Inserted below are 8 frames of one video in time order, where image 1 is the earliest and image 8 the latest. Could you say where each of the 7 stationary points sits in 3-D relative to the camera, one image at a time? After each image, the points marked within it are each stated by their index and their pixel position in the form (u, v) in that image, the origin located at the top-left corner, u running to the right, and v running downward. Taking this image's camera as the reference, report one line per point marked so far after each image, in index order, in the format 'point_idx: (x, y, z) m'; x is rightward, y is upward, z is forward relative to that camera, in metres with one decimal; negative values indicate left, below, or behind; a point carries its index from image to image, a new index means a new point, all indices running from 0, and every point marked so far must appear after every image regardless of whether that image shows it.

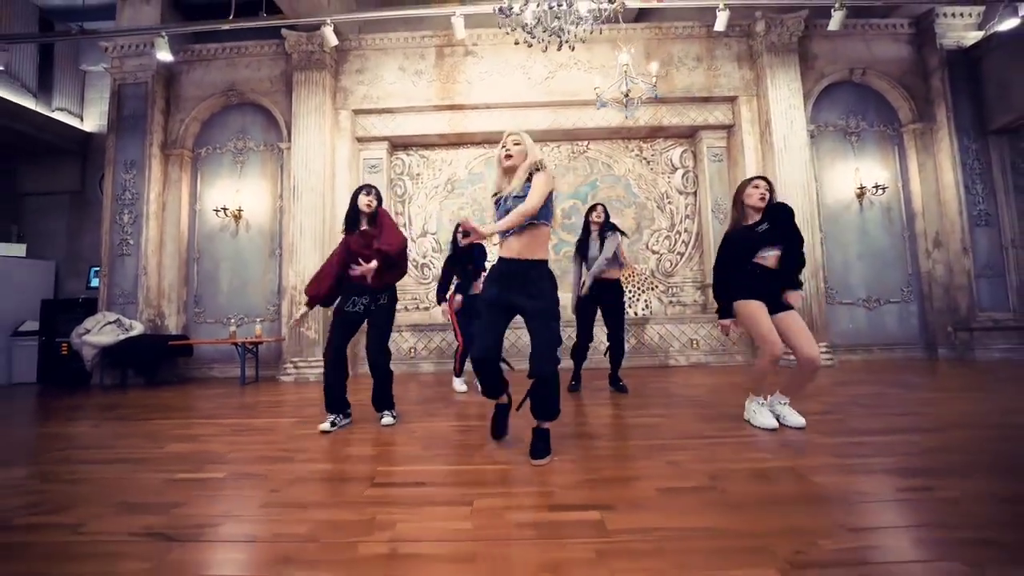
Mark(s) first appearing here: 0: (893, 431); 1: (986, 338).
0: (+2.5, -0.9, +3.0) m
1: (+5.6, -0.6, +5.4) m
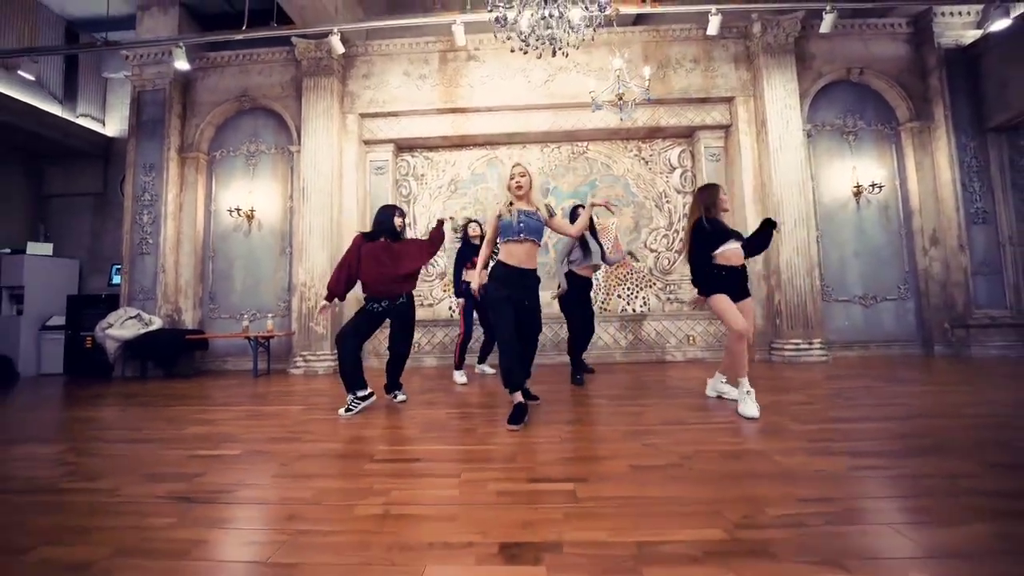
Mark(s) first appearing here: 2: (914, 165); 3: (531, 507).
0: (+2.5, -0.9, +3.1) m
1: (+5.6, -0.6, +5.4) m
2: (+5.3, +1.6, +5.9) m
3: (+0.1, -0.9, +1.8) m
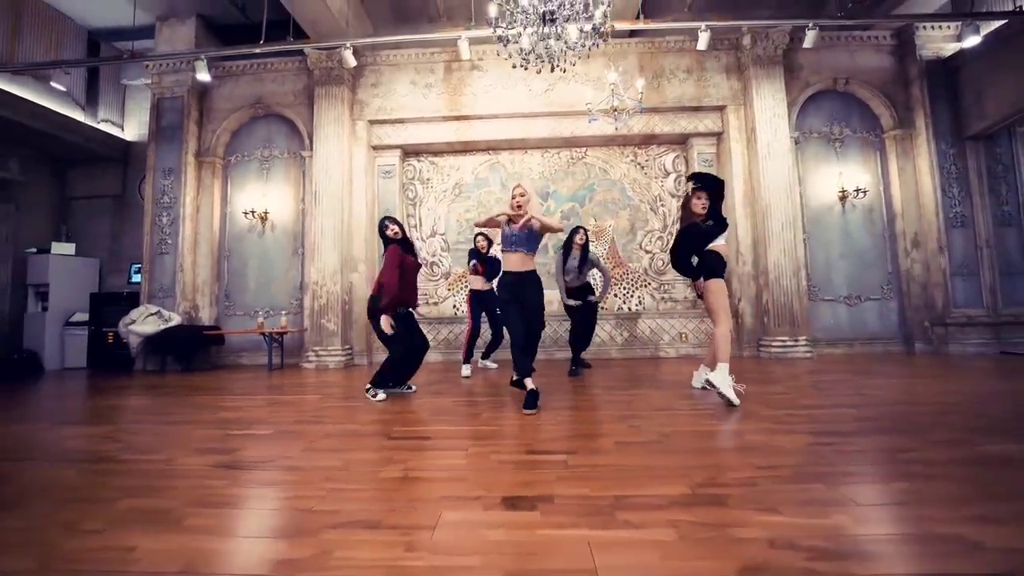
0: (+2.5, -0.9, +3.4) m
1: (+5.6, -0.6, +5.7) m
2: (+5.3, +1.6, +6.2) m
3: (+0.1, -0.8, +2.1) m
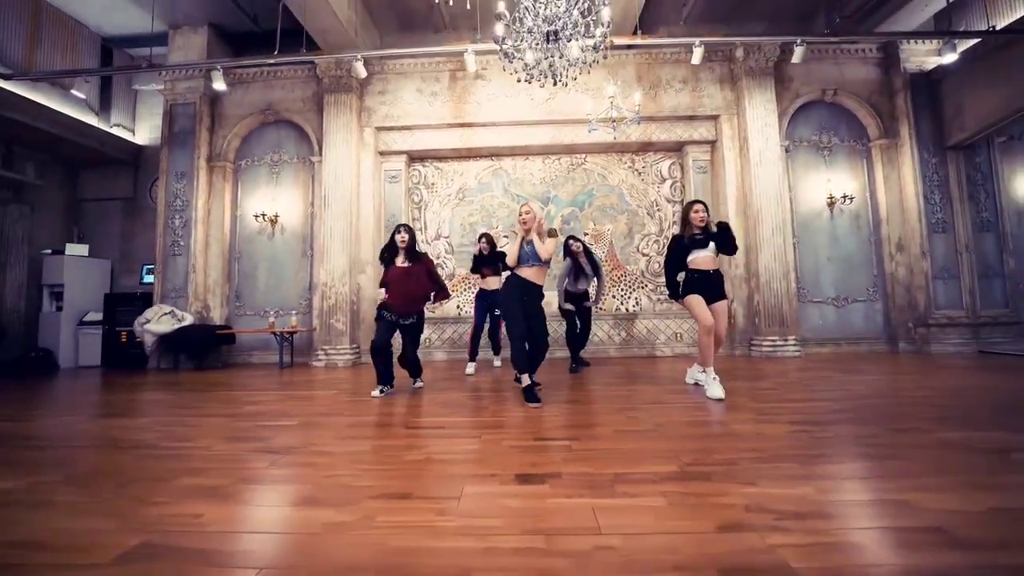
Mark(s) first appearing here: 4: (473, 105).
0: (+2.5, -0.9, +3.7) m
1: (+5.7, -0.6, +6.0) m
2: (+5.3, +1.6, +6.5) m
3: (+0.1, -0.9, +2.3) m
4: (-0.6, +2.8, +7.0) m
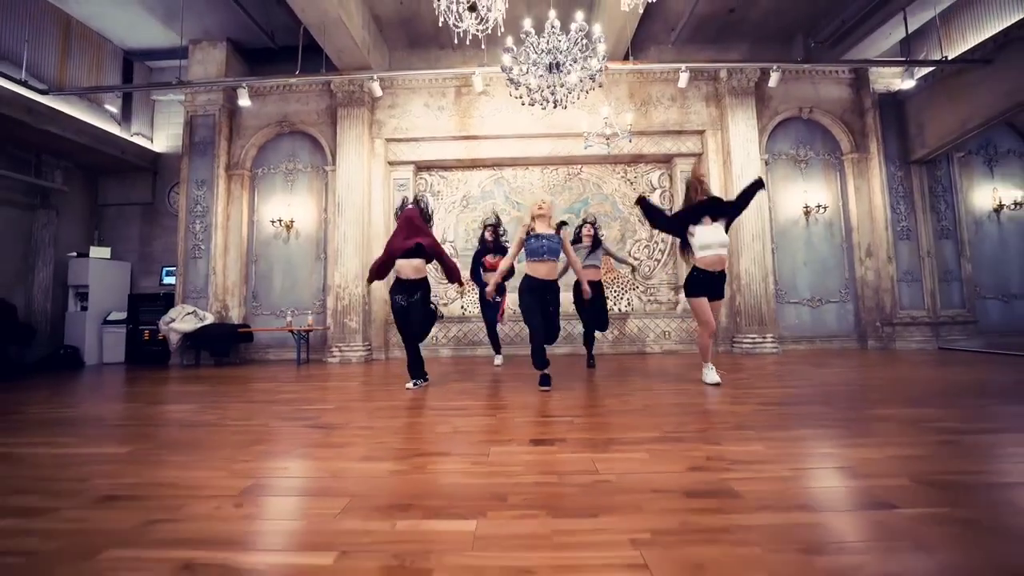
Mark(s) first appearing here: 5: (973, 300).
0: (+2.6, -0.9, +4.2) m
1: (+5.7, -0.6, +6.6) m
2: (+5.3, +1.6, +7.1) m
3: (+0.2, -0.9, +2.9) m
4: (-0.6, +2.8, +7.5) m
5: (+6.9, -0.2, +6.8) m
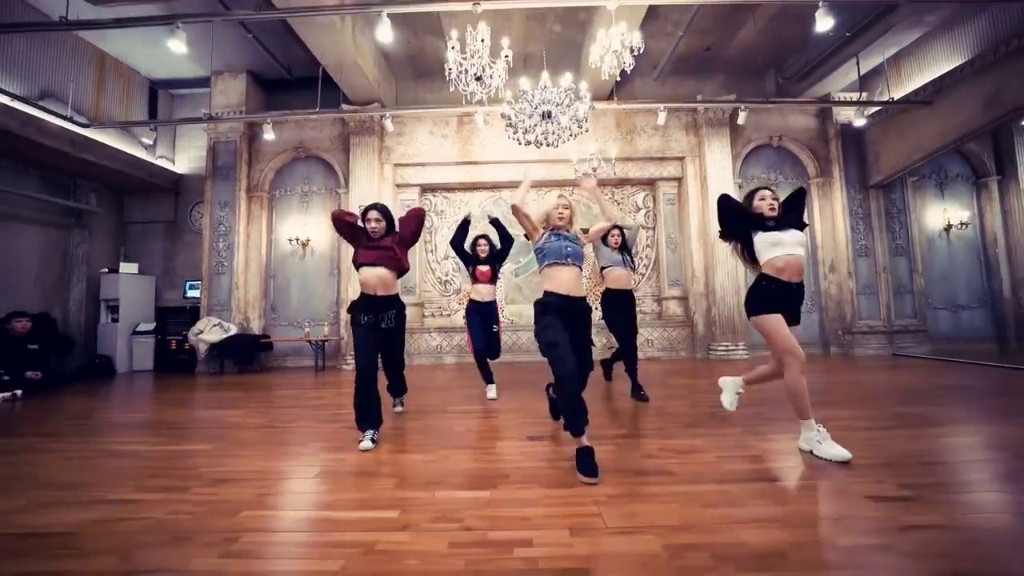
0: (+2.6, -1.2, +5.0) m
1: (+5.7, -0.8, +7.3) m
2: (+5.3, +1.4, +7.8) m
3: (+0.2, -1.1, +3.6) m
4: (-0.6, +2.6, +8.3) m
5: (+6.8, -0.4, +7.5) m
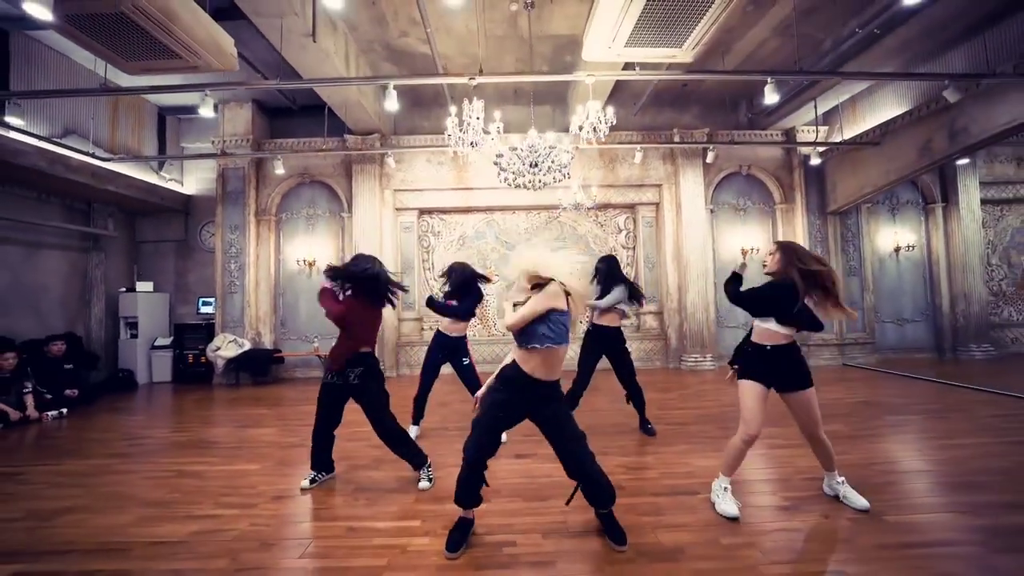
0: (+2.5, -1.5, +5.8) m
1: (+5.5, -1.1, +8.2) m
2: (+5.1, +1.1, +8.7) m
3: (+0.1, -1.5, +4.3) m
4: (-0.8, +2.3, +8.9) m
5: (+6.7, -0.7, +8.4) m
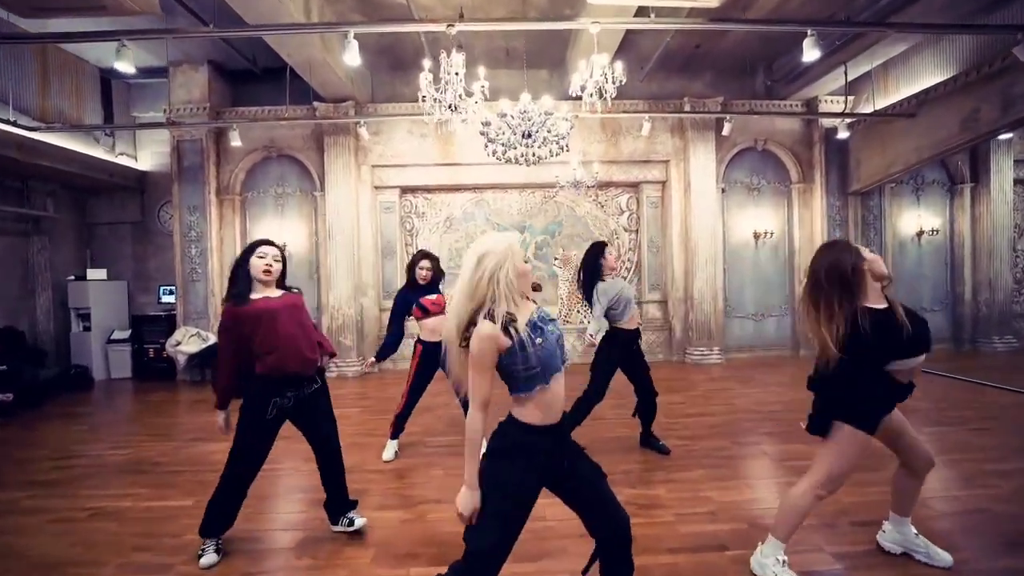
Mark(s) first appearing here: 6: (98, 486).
0: (+2.4, -1.4, +5.1) m
1: (+5.4, -0.9, +7.6) m
2: (+5.0, +1.3, +7.9) m
3: (+0.1, -1.5, +3.6) m
4: (-1.0, +2.5, +8.0) m
5: (+6.6, -0.4, +7.8) m
6: (-3.5, -1.7, +3.8) m
